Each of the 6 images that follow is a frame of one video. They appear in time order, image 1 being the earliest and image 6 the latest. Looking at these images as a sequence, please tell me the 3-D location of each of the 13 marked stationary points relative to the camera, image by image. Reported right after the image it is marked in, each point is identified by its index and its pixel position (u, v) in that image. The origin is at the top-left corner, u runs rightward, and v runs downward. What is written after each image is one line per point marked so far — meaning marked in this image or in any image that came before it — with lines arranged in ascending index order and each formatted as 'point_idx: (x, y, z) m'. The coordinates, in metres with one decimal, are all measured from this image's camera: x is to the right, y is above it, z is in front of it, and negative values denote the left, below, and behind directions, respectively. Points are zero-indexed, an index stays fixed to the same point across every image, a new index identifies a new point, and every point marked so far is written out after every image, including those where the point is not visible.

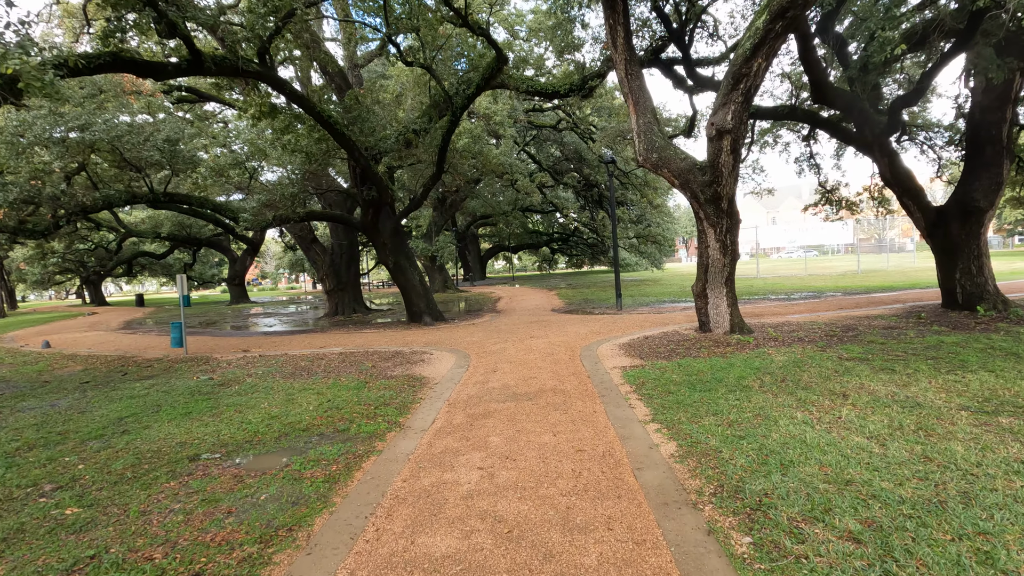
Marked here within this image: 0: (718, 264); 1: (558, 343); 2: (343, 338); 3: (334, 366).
0: (+3.4, +0.4, +8.8) m
1: (+0.8, -1.0, +9.5) m
2: (-3.8, -1.1, +12.1) m
3: (-2.9, -1.3, +8.7) m
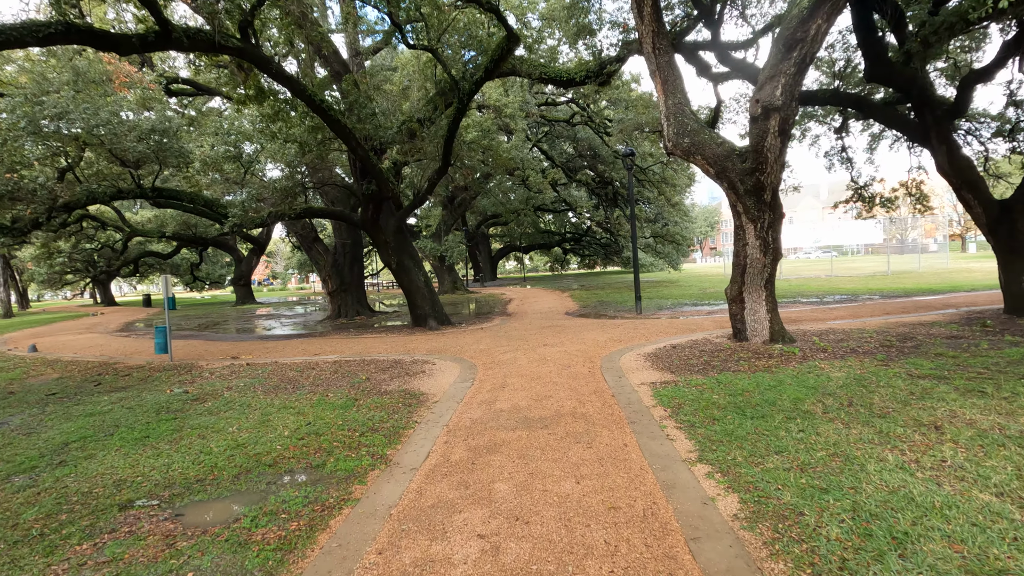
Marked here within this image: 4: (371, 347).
0: (+3.5, +0.3, +7.7) m
1: (+1.0, -1.0, +8.5) m
2: (-3.6, -1.2, +11.2) m
3: (-2.7, -1.3, +7.8) m
4: (-2.8, -1.2, +10.5) m
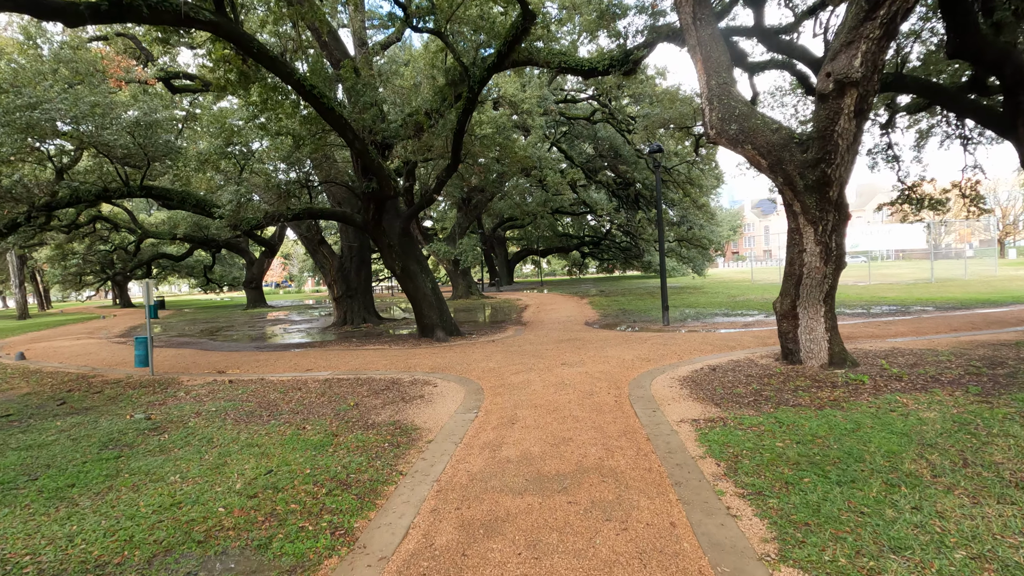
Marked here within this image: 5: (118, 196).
0: (+3.7, +0.1, +6.5) m
1: (+1.2, -1.2, +7.3) m
2: (-3.3, -1.3, +10.2) m
3: (-2.6, -1.5, +6.8) m
4: (-2.6, -1.3, +9.5) m
5: (-8.2, +1.9, +11.1) m
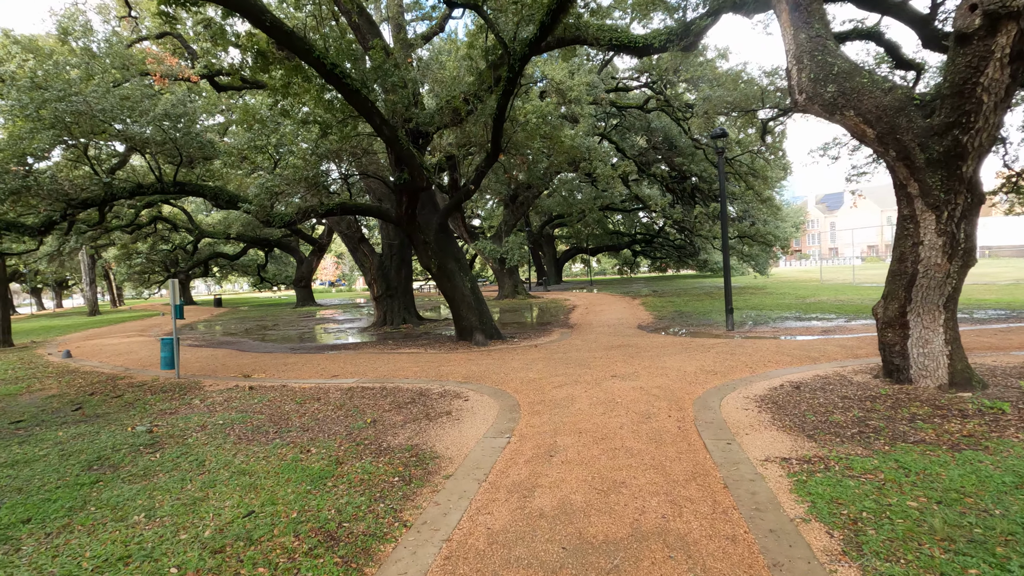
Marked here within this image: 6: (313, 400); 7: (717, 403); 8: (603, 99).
0: (+4.1, +0.1, +5.2) m
1: (+1.7, -1.2, +6.2) m
2: (-2.6, -1.3, +9.5) m
3: (-2.1, -1.5, +6.0) m
4: (-1.8, -1.3, +8.7) m
5: (-7.4, +1.9, +10.9) m
6: (-2.6, -1.4, +6.9) m
7: (+2.2, -1.2, +5.7) m
8: (+3.3, +6.9, +19.4) m
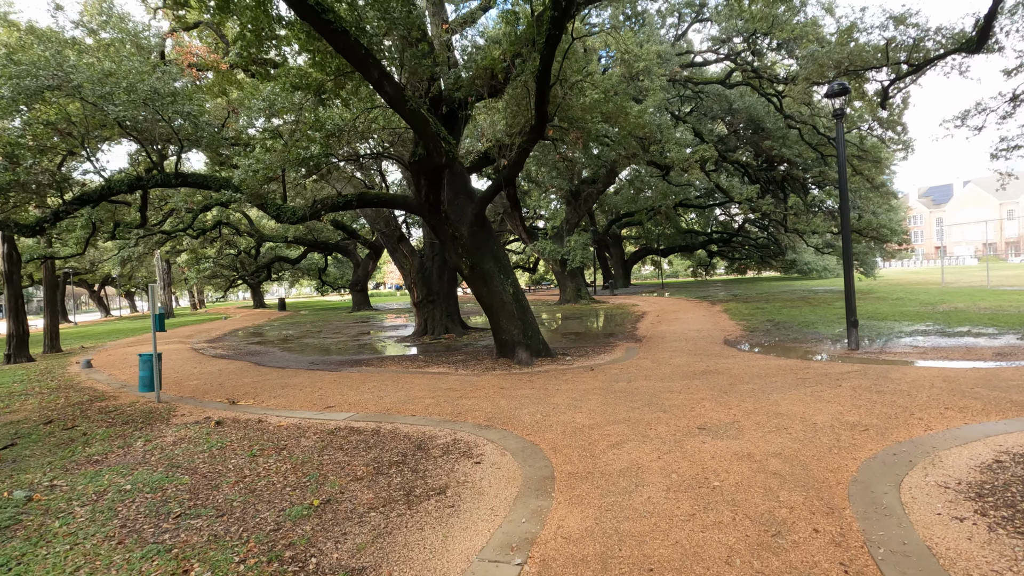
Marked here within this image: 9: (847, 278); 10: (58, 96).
0: (+4.2, +0.1, +2.5) m
1: (+1.9, -1.3, +3.9) m
2: (-1.9, -1.4, +7.6) m
3: (-1.9, -1.5, +4.1) m
4: (-1.3, -1.4, +6.8) m
5: (-6.5, +1.8, +9.6) m
6: (-2.2, -1.5, +5.0) m
7: (+2.4, -1.3, +3.3) m
8: (+5.1, +6.7, +16.7) m
9: (+5.4, +0.2, +8.7) m
10: (-7.1, +3.0, +8.4) m
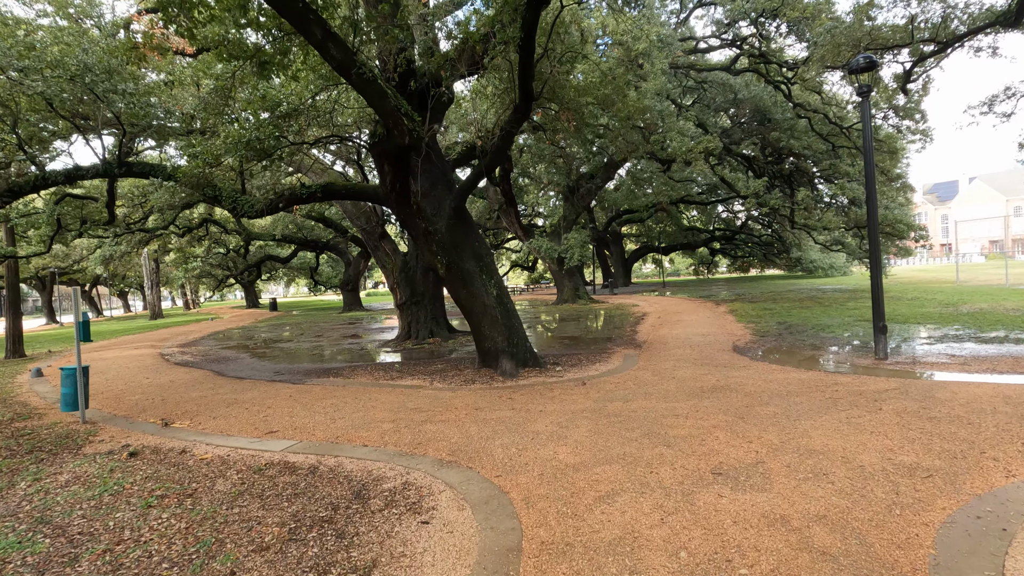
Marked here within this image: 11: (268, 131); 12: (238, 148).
0: (+3.9, 0.0, +1.5) m
1: (+1.6, -1.3, +2.8) m
2: (-2.2, -1.4, +6.6) m
3: (-2.2, -1.6, +3.1) m
4: (-1.5, -1.4, +5.7) m
5: (-6.7, +1.8, +8.6) m
6: (-2.5, -1.6, +4.0) m
7: (+2.1, -1.3, +2.3) m
8: (+4.9, +6.7, +15.7) m
9: (+5.2, +0.1, +7.6) m
10: (-7.4, +3.0, +7.4) m
11: (-3.4, +2.2, +7.5) m
12: (-3.9, +1.9, +7.4) m
